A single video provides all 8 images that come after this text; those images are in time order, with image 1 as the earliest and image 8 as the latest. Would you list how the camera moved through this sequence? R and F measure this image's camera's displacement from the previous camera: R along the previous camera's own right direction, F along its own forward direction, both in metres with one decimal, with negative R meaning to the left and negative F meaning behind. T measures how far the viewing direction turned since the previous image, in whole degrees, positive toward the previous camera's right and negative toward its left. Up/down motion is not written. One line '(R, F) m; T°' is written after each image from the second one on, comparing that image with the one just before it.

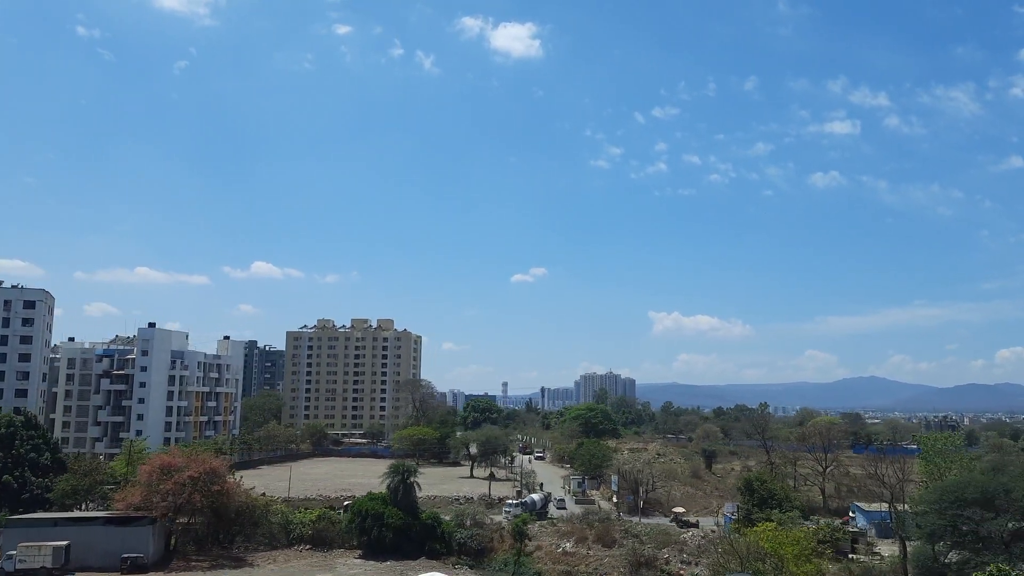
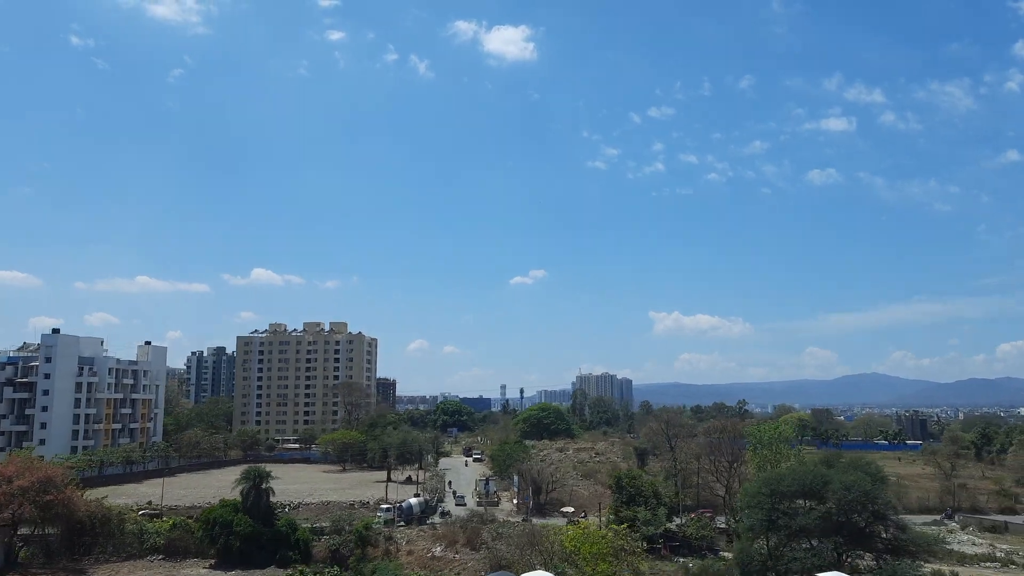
(+7.7, +1.4) m; 0°
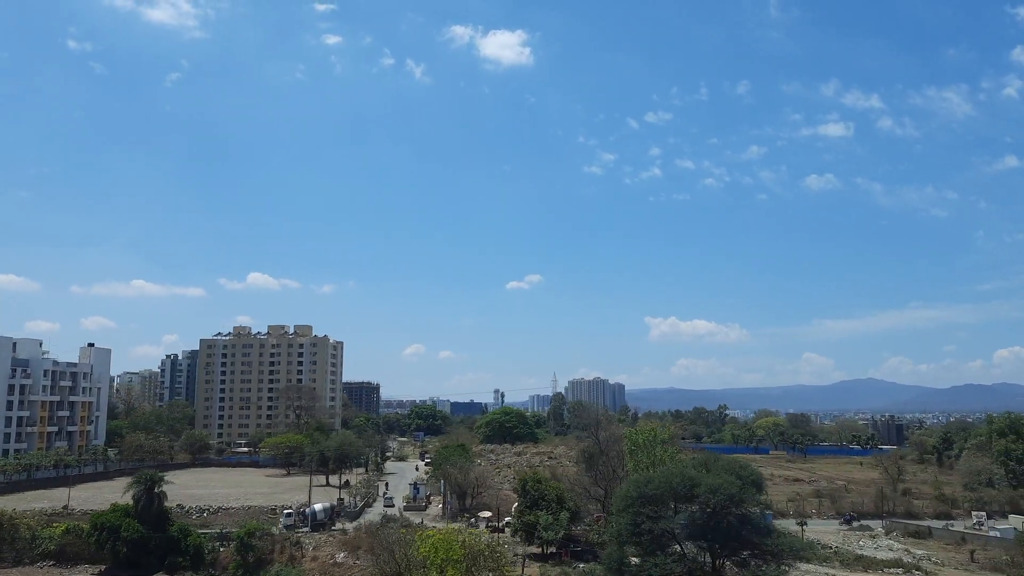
(+5.0, +0.8) m; +1°
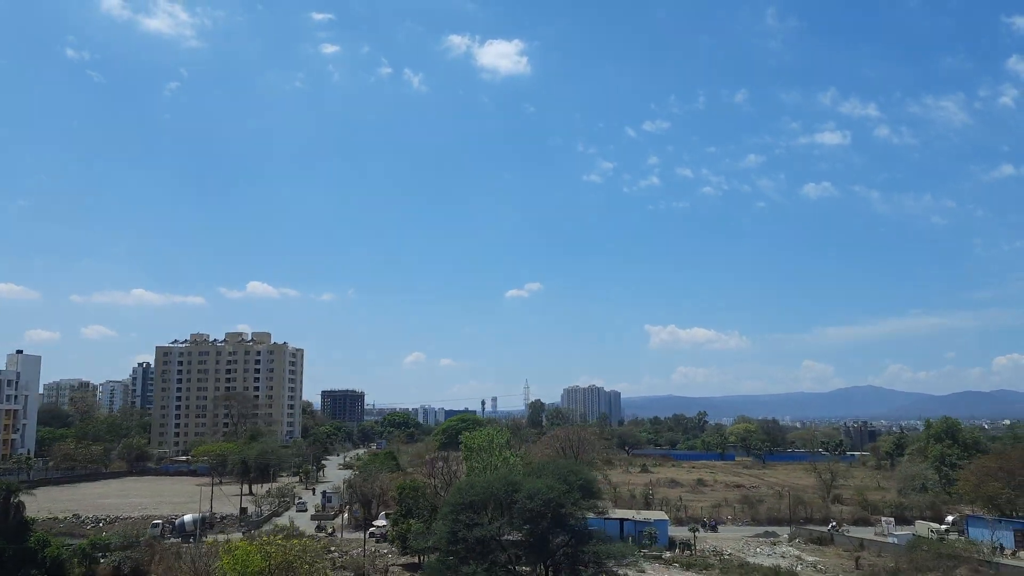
(+6.4, +0.9) m; 0°
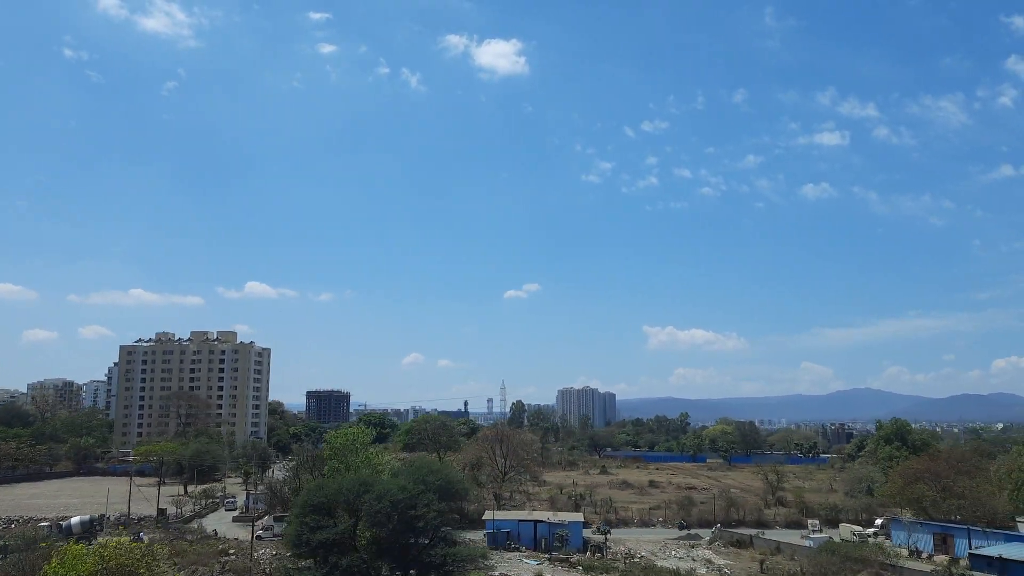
(+4.9, +0.8) m; 0°
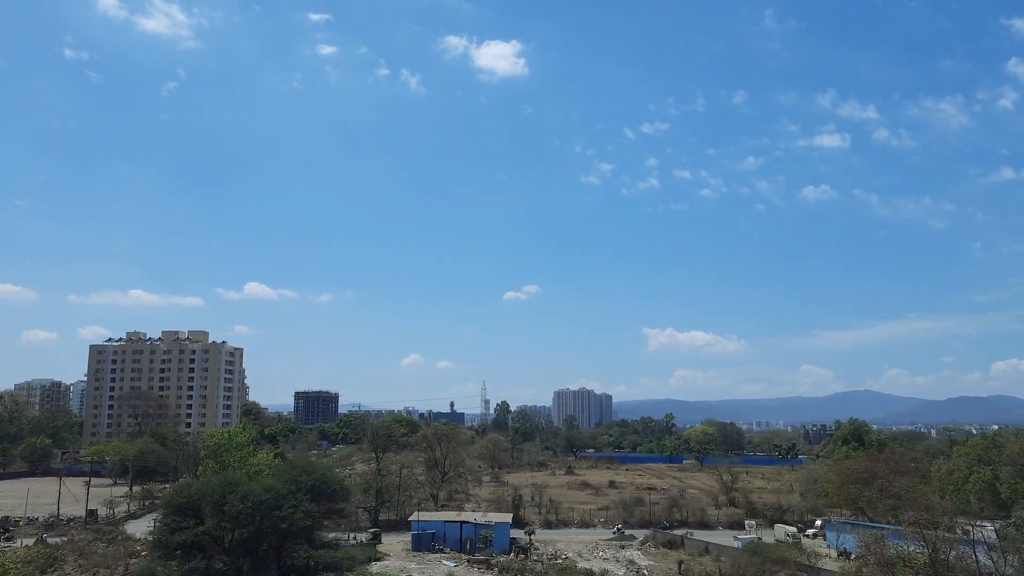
(+4.1, +0.7) m; 0°
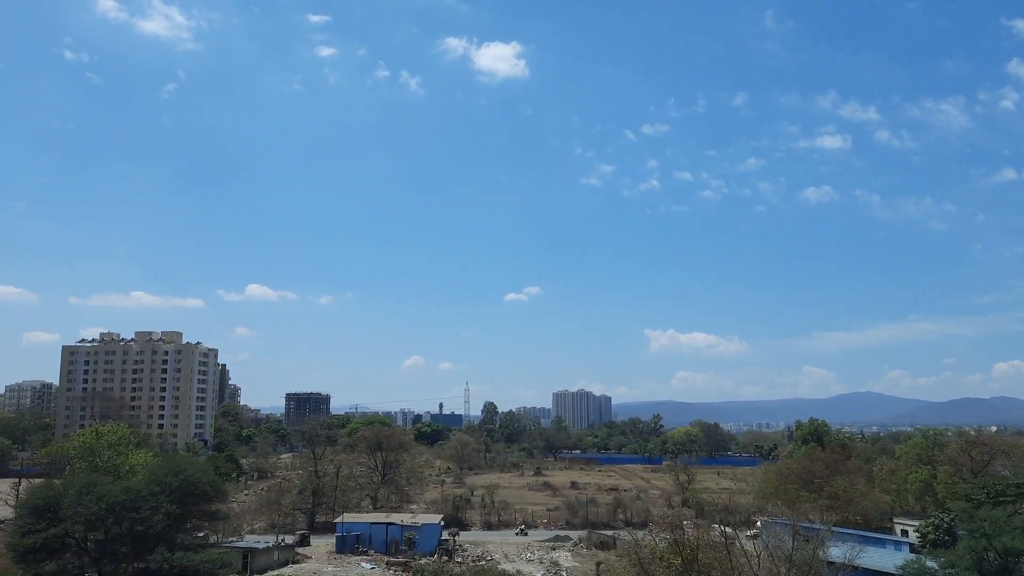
(+4.1, +0.6) m; 0°
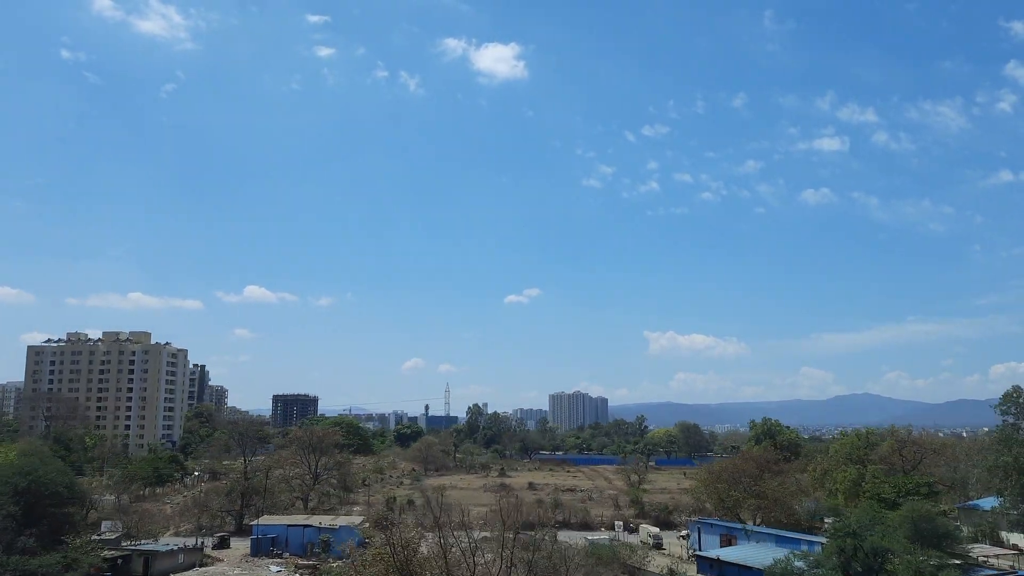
(+4.2, +0.7) m; 0°
